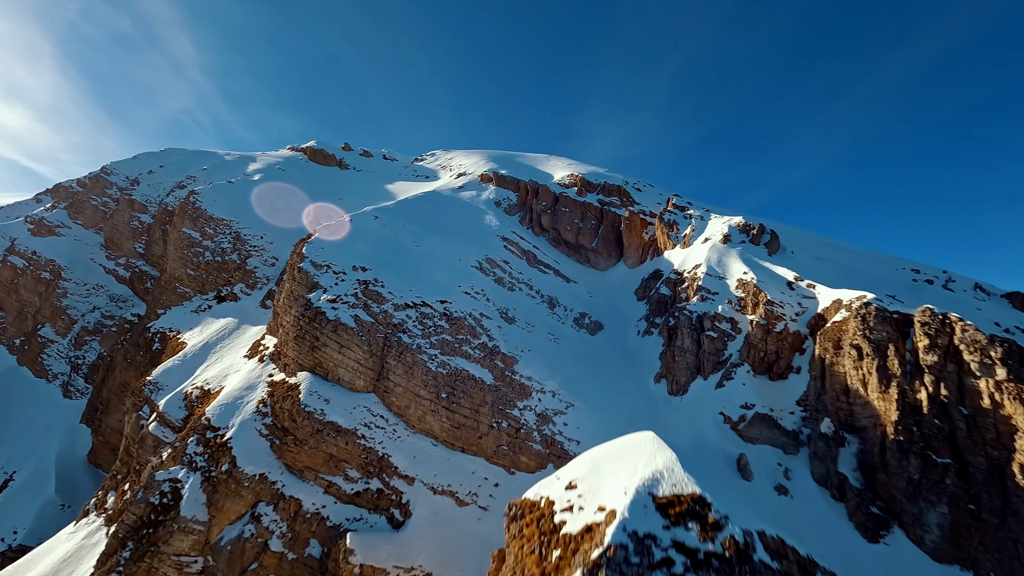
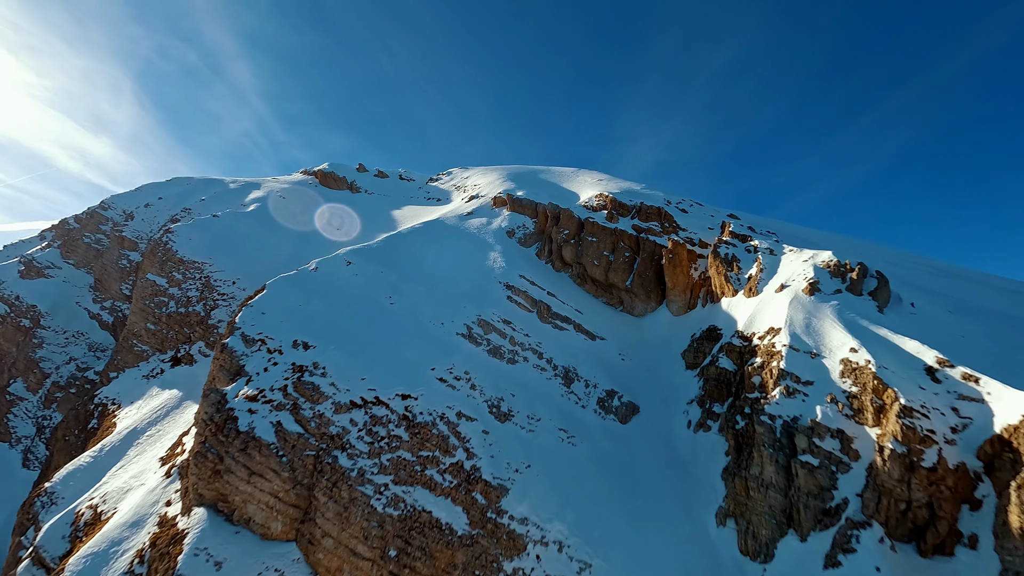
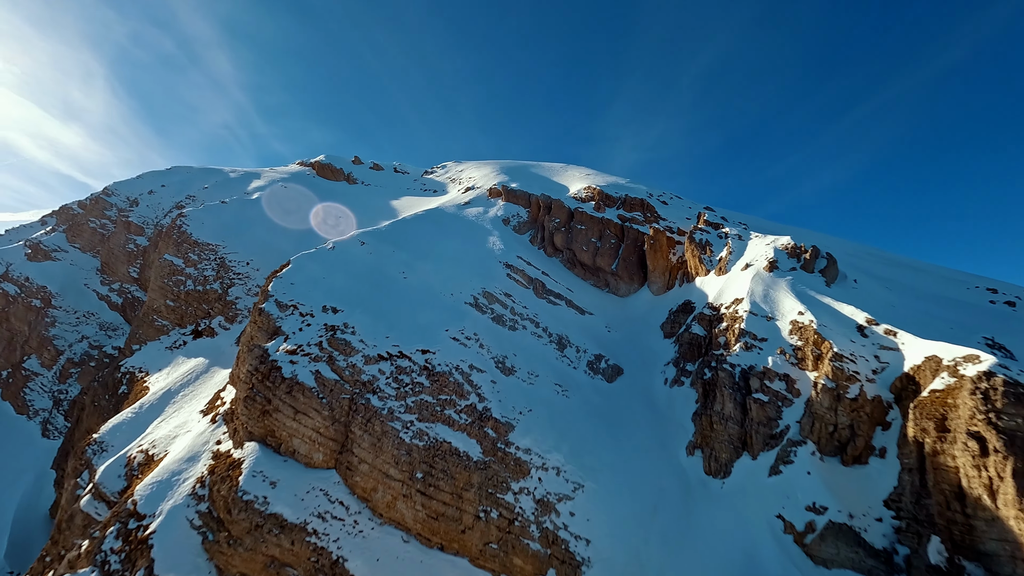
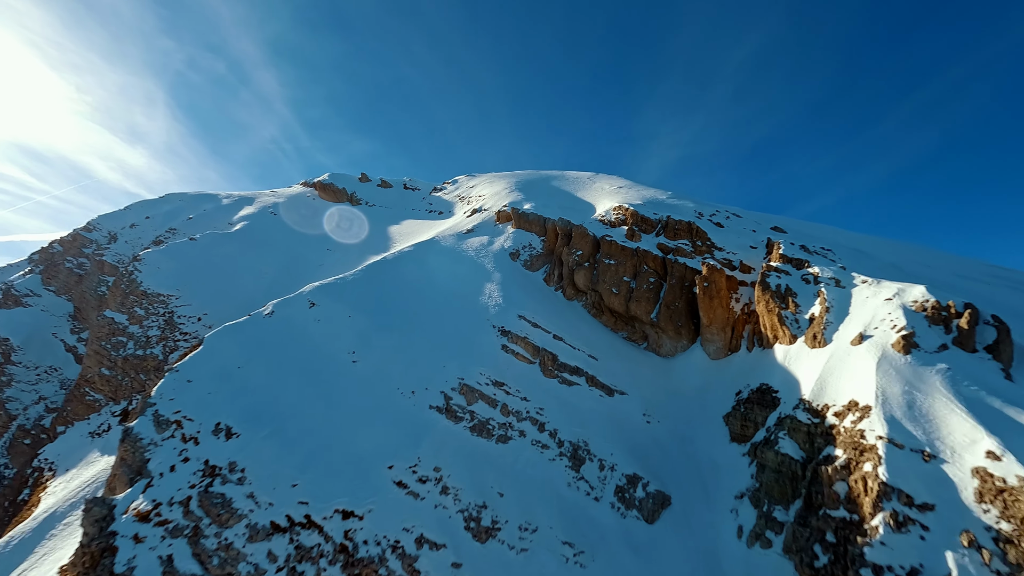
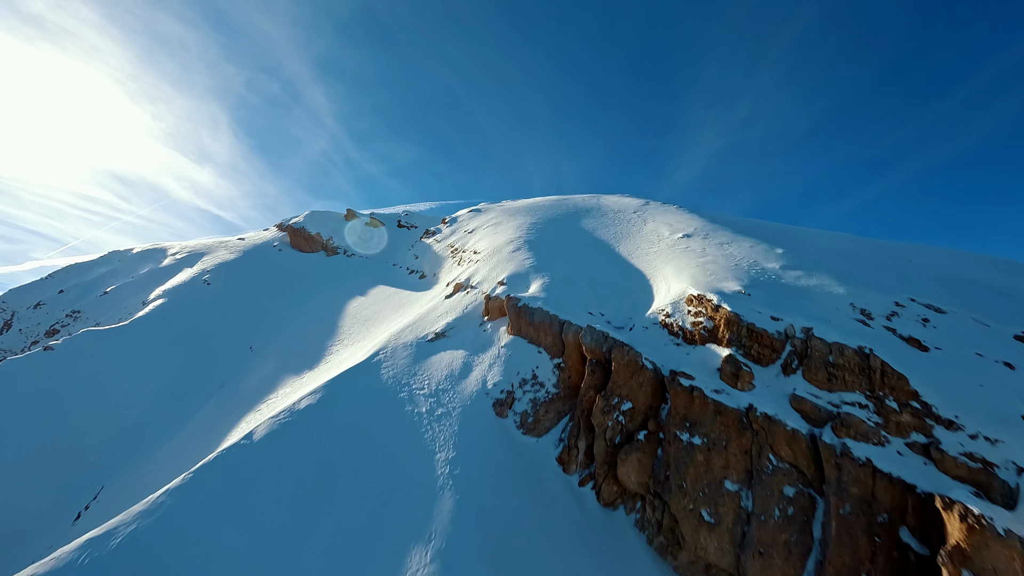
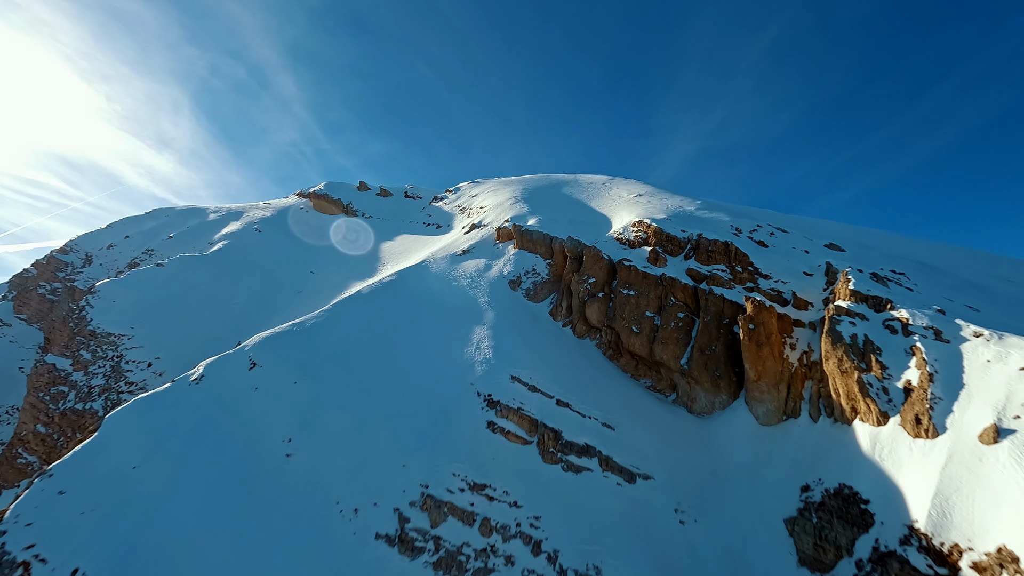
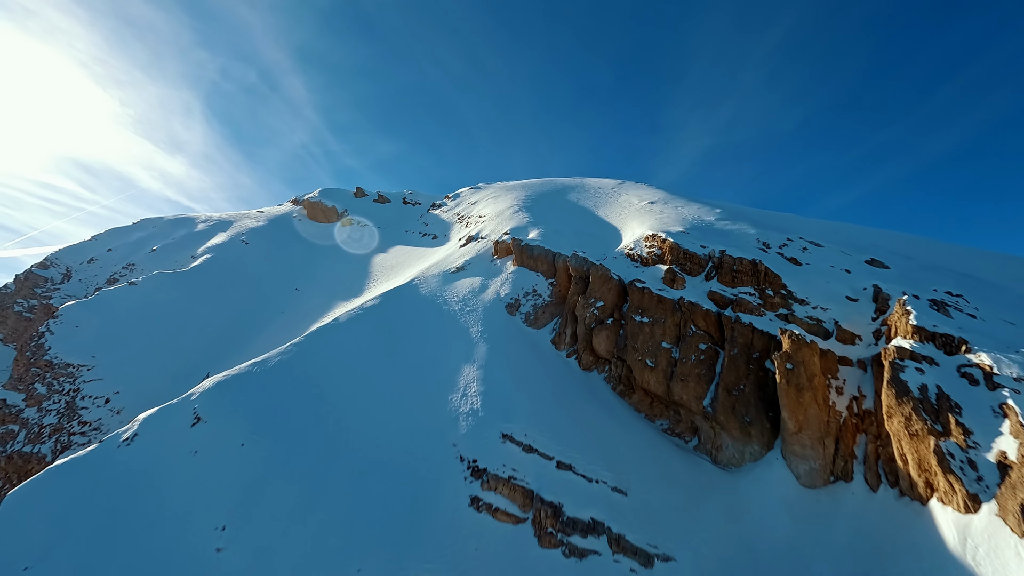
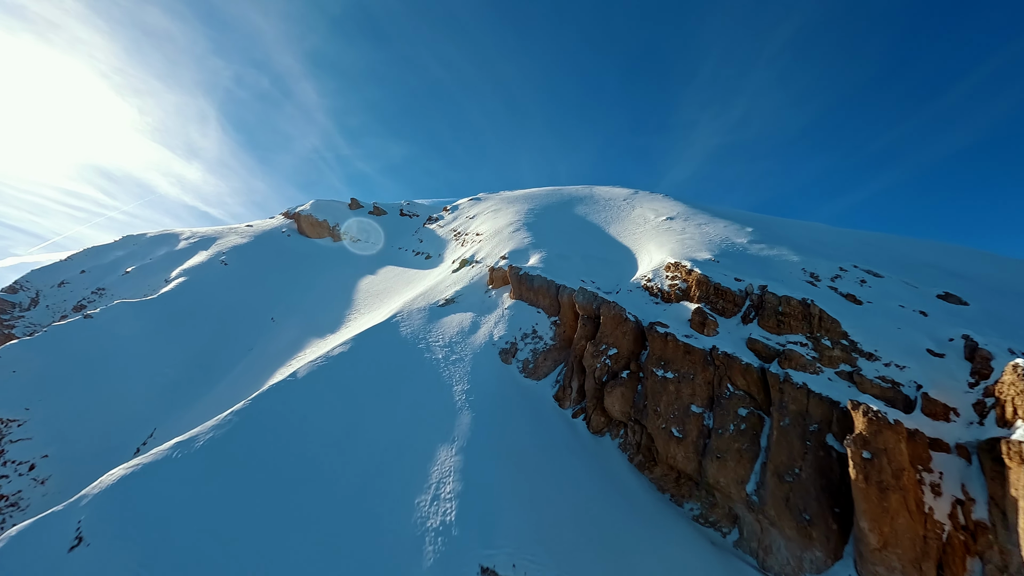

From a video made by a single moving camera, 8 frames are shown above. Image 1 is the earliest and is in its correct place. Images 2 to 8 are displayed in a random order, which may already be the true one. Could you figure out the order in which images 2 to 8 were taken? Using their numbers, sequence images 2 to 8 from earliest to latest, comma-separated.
3, 2, 4, 6, 7, 8, 5
